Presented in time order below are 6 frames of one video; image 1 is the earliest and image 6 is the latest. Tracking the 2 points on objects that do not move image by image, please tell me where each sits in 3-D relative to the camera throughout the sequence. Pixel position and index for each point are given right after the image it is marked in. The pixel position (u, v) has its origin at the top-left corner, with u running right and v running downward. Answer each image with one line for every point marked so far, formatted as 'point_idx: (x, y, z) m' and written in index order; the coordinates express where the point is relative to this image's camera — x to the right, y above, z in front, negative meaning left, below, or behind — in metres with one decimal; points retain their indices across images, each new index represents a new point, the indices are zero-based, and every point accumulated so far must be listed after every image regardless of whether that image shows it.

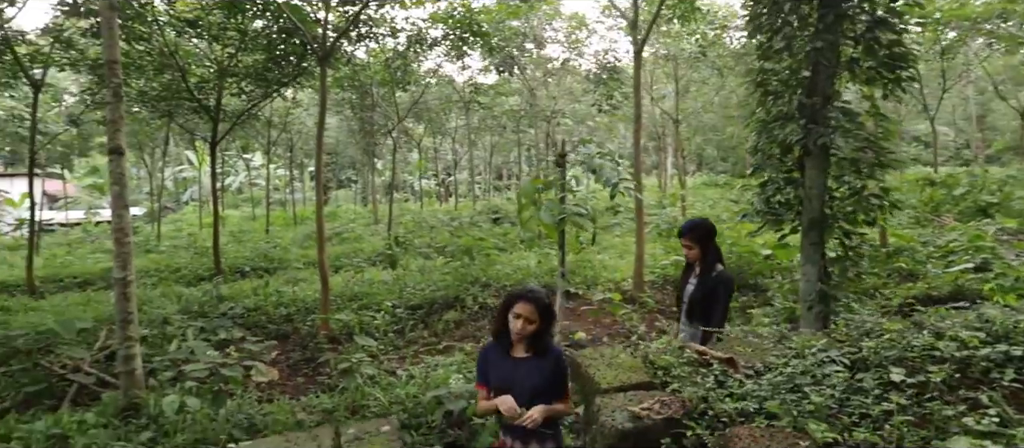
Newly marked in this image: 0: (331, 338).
0: (-1.8, -1.1, +6.4) m
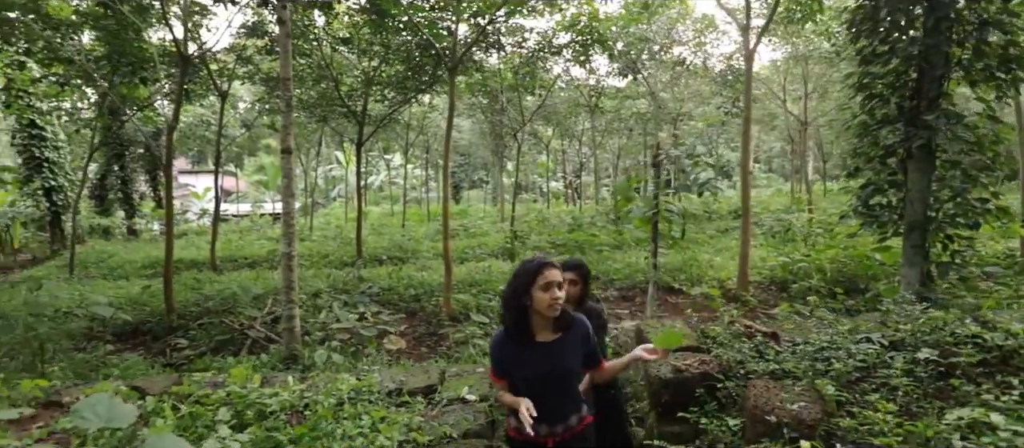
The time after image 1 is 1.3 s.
0: (-0.7, -1.0, +7.3) m
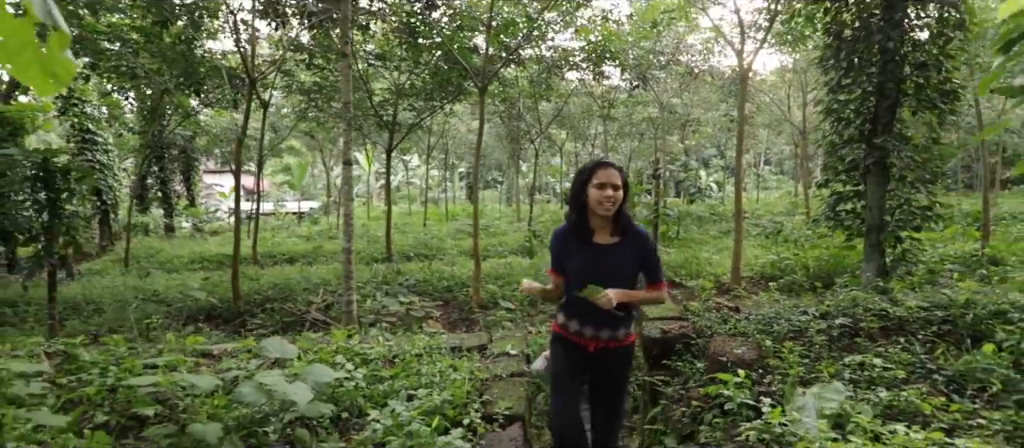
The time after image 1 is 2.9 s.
0: (-0.4, -1.1, +8.4) m
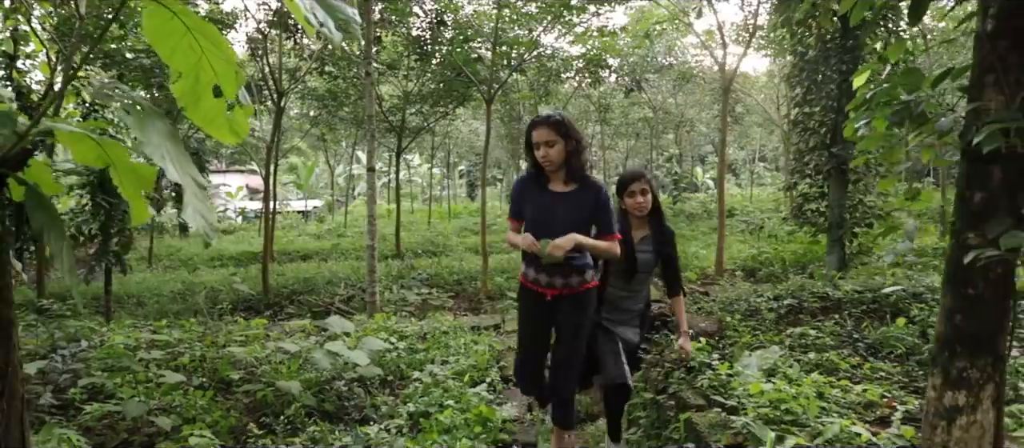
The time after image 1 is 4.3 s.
0: (-0.3, -1.0, +9.3) m
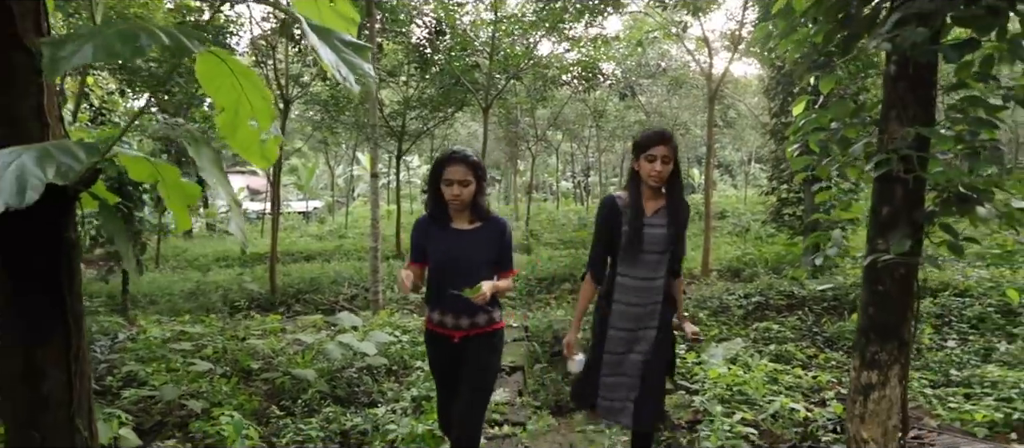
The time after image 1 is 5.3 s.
0: (-0.4, -1.1, +9.8) m
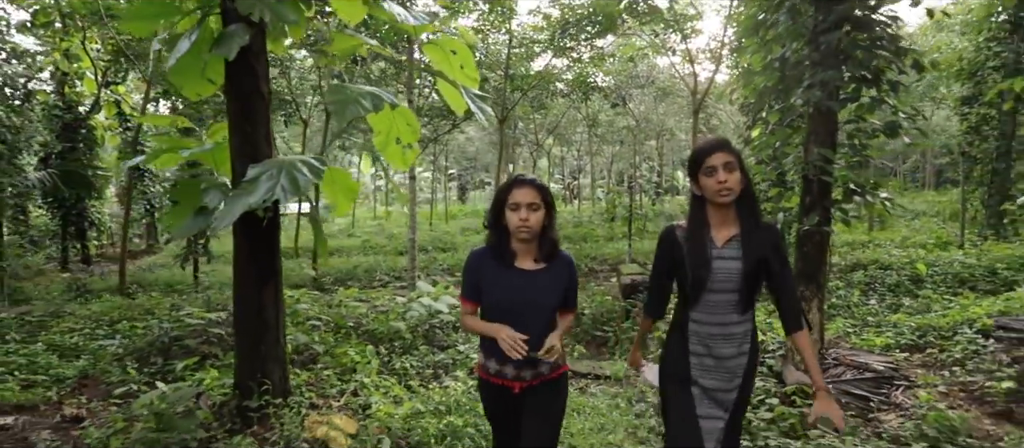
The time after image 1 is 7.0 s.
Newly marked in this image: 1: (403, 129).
0: (-0.2, -1.0, +11.3) m
1: (-0.7, +0.6, +4.2) m
